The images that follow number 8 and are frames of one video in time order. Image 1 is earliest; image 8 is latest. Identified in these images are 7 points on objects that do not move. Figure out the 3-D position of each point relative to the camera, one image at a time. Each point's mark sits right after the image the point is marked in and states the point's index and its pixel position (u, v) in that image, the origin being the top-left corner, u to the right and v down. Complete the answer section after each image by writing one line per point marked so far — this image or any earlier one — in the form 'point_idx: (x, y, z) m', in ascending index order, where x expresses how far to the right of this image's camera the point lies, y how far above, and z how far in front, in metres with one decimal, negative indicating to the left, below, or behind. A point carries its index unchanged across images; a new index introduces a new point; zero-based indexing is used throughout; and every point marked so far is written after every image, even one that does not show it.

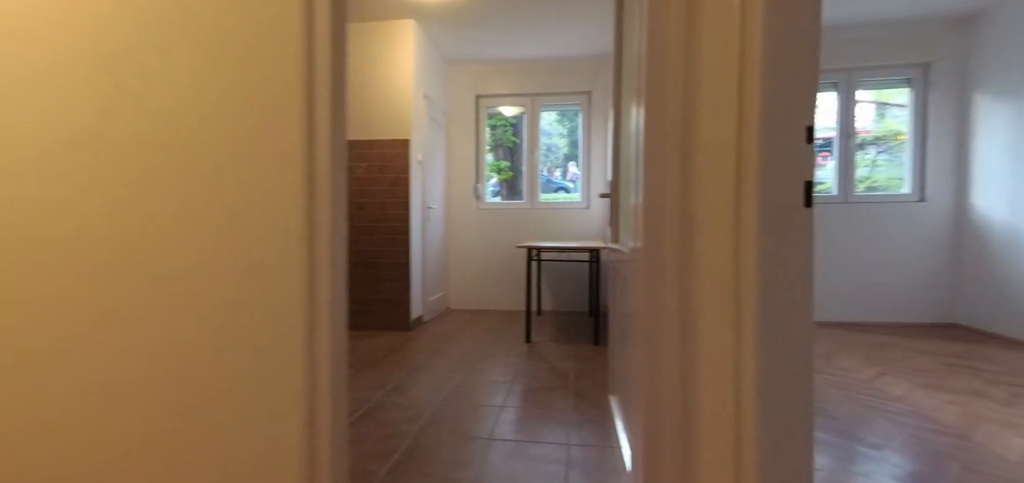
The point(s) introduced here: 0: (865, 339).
0: (+2.8, -0.8, +3.5) m
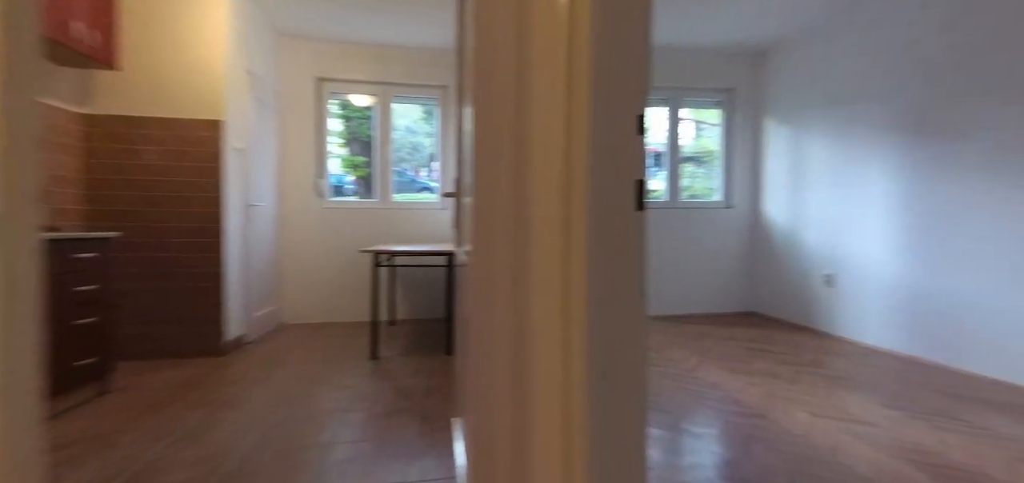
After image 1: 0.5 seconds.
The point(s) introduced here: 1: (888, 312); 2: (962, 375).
0: (+1.6, -0.8, +3.9) m
1: (+2.8, -0.5, +3.3) m
2: (+2.9, -0.9, +2.8) m
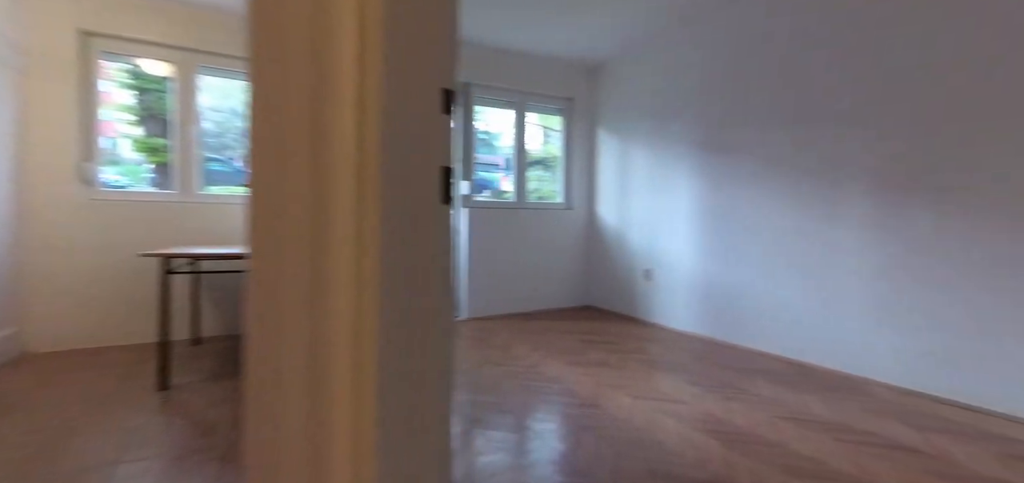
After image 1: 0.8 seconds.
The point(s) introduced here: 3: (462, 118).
0: (+0.2, -0.8, +4.1) m
1: (+1.5, -0.5, +3.9) m
2: (+1.8, -0.8, +3.4) m
3: (-0.6, +1.2, +4.5) m
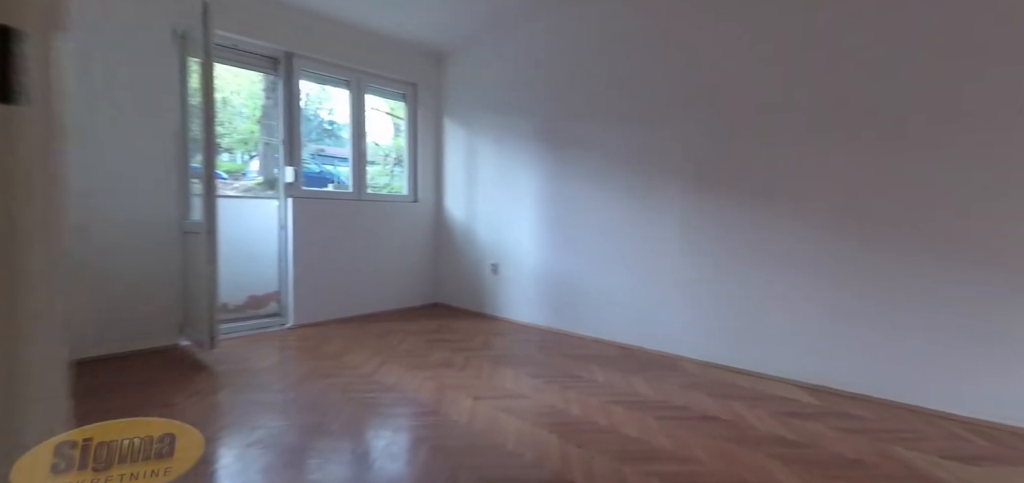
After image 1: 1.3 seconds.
0: (-1.2, -0.7, +3.7) m
1: (+0.2, -0.5, +4.0) m
2: (+0.5, -0.8, +3.6) m
3: (-2.0, +1.3, +3.8) m
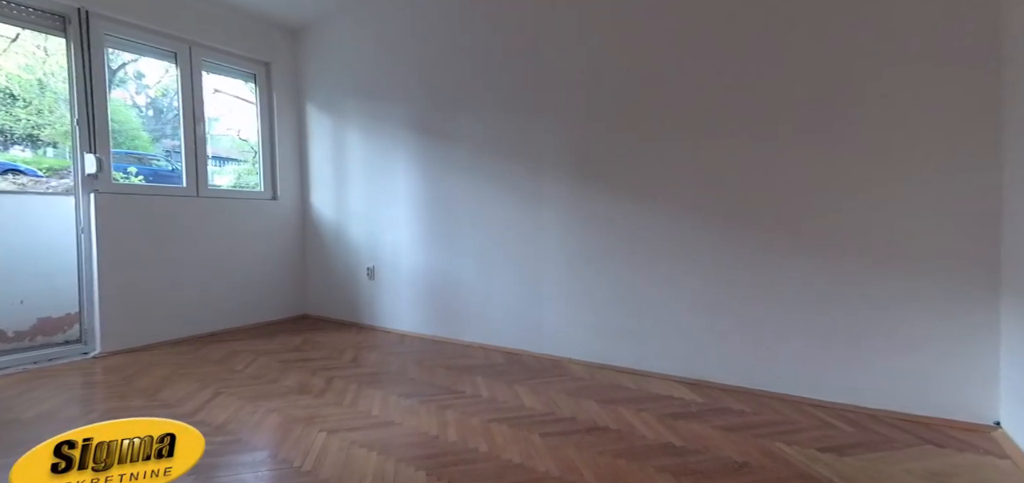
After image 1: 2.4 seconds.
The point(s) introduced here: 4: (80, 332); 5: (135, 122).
0: (-2.0, -0.8, +3.0) m
1: (-0.8, -0.5, +3.6) m
2: (-0.4, -0.8, +3.3) m
3: (-2.9, +1.3, +2.9) m
4: (-3.0, -0.6, +3.1) m
5: (-2.8, +0.9, +3.2) m
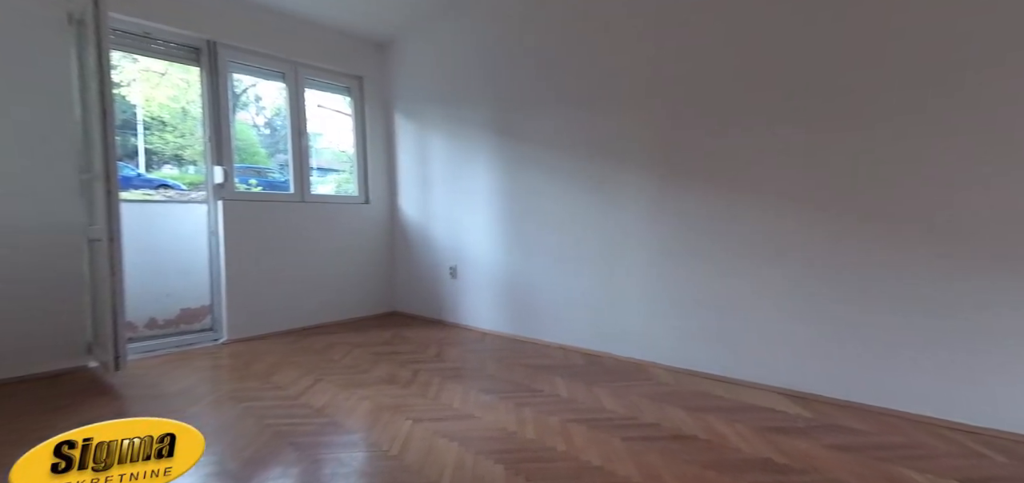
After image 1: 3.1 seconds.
0: (-1.5, -0.8, +3.3) m
1: (-0.2, -0.5, +3.6) m
2: (+0.2, -0.8, +3.3) m
3: (-2.4, +1.3, +3.4) m
4: (-2.5, -0.6, +3.6) m
5: (-2.2, +0.9, +3.7) m
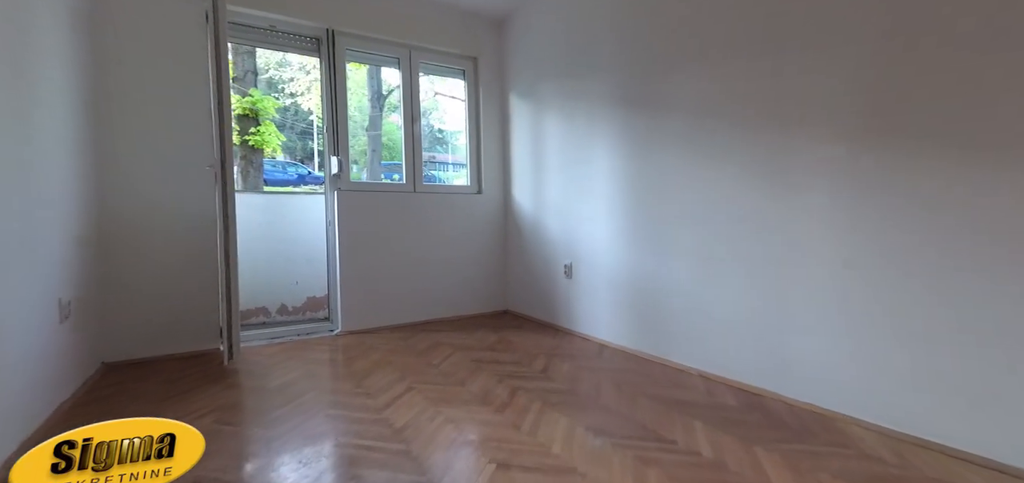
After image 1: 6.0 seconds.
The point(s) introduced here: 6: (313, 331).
0: (-0.6, -0.7, +3.2) m
1: (+0.7, -0.4, +3.1) m
2: (+1.0, -0.7, +2.6) m
3: (-1.5, +1.3, +3.5) m
4: (-1.5, -0.6, +3.7) m
5: (-1.2, +0.9, +3.7) m
6: (-1.6, -0.7, +3.5) m
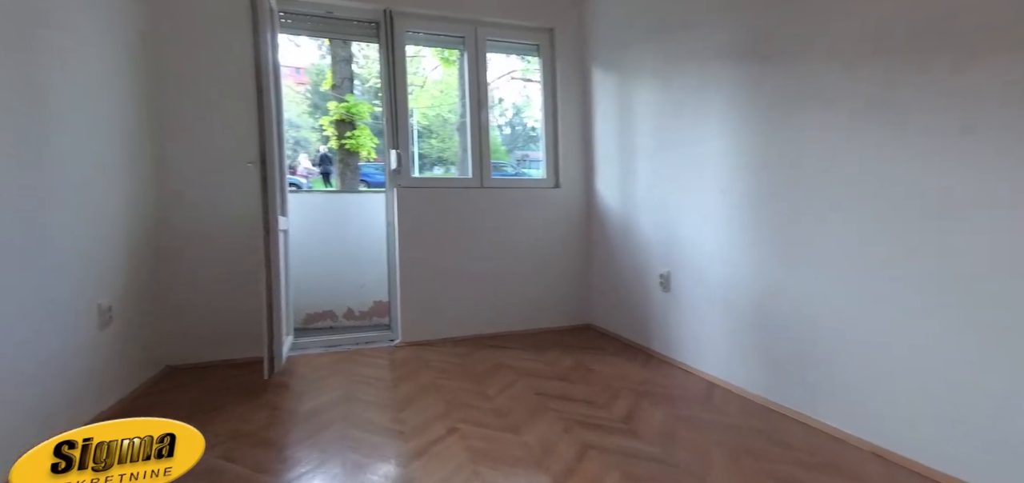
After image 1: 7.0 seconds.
0: (-0.2, -0.7, +2.7) m
1: (+1.1, -0.5, +2.3) m
2: (+1.3, -0.8, +1.9) m
3: (-0.9, +1.3, +3.2) m
4: (-0.9, -0.6, +3.4) m
5: (-0.6, +0.9, +3.3) m
6: (-1.0, -0.7, +3.2) m
